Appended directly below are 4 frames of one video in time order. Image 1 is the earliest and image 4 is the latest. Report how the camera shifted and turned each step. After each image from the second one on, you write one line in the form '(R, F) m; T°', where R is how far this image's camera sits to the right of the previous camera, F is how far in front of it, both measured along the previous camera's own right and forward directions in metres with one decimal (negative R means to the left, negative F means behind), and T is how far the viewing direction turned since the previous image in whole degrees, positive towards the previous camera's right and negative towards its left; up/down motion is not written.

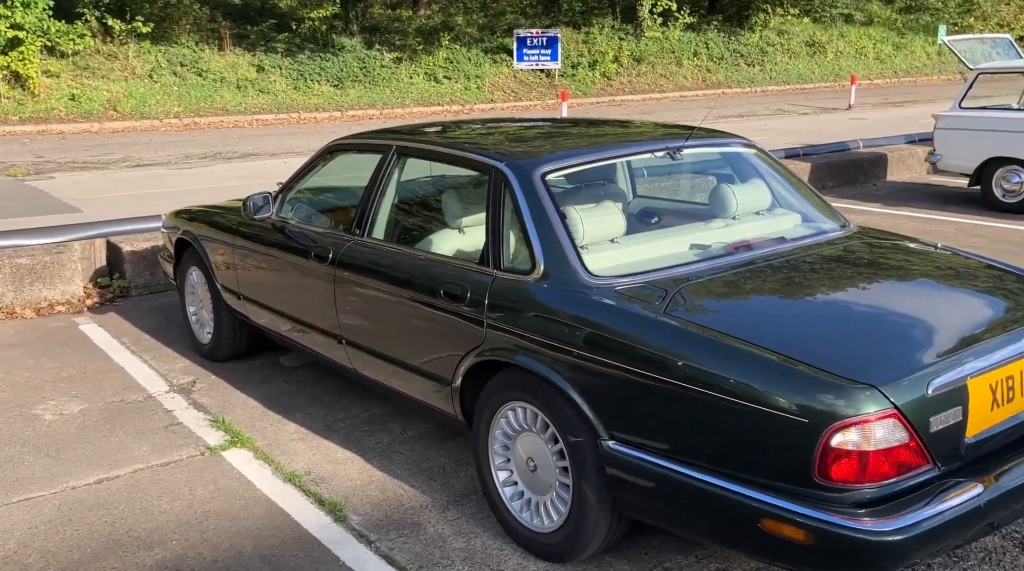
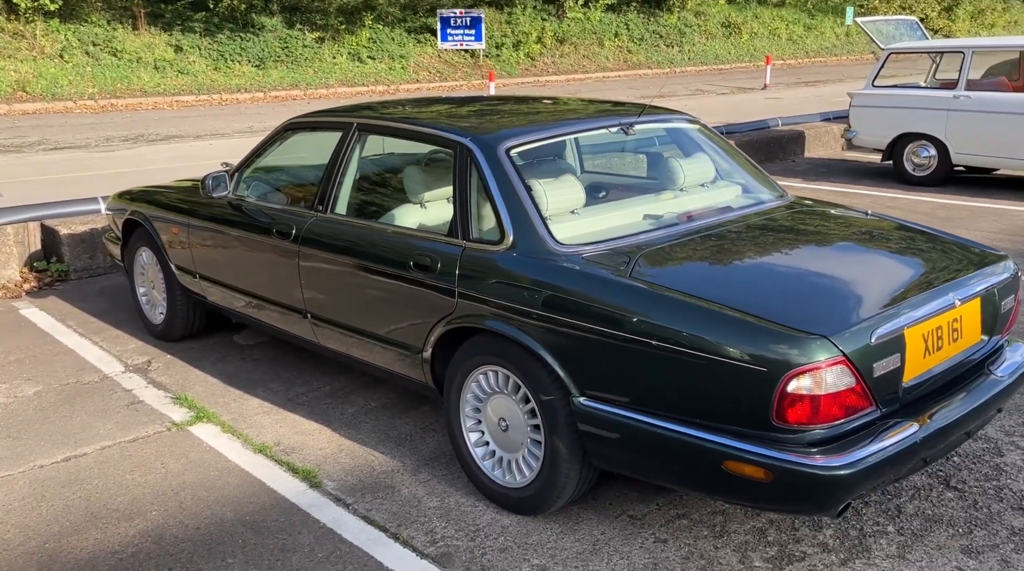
(-0.2, -0.2) m; +5°
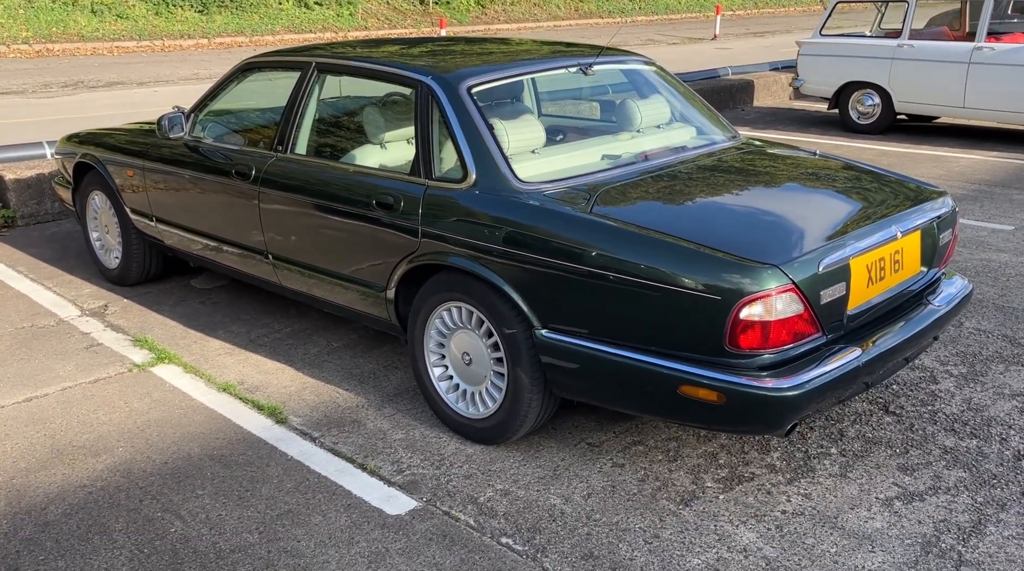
(0.0, -0.1) m; +3°
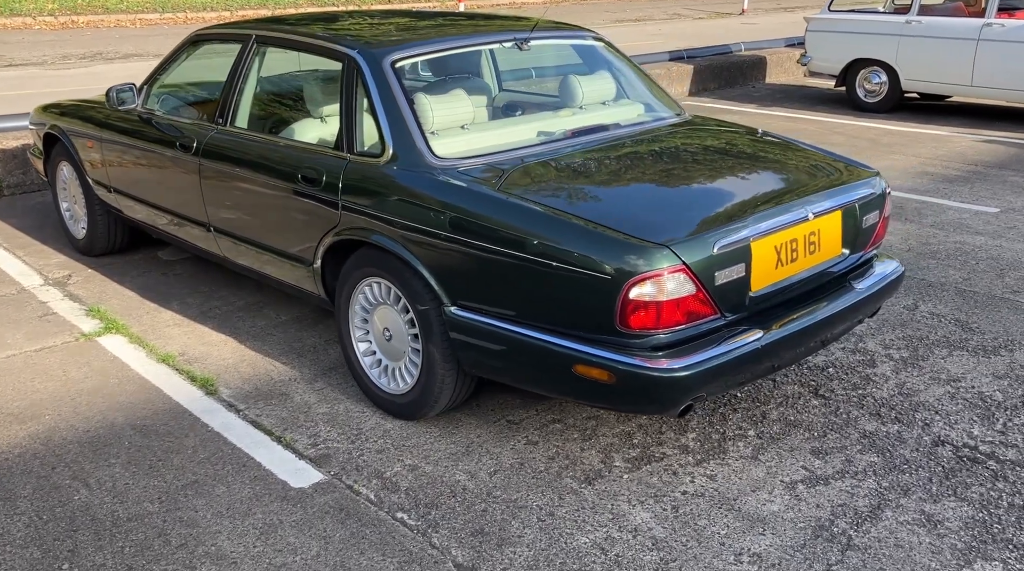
(+0.4, 0.0) m; -2°
